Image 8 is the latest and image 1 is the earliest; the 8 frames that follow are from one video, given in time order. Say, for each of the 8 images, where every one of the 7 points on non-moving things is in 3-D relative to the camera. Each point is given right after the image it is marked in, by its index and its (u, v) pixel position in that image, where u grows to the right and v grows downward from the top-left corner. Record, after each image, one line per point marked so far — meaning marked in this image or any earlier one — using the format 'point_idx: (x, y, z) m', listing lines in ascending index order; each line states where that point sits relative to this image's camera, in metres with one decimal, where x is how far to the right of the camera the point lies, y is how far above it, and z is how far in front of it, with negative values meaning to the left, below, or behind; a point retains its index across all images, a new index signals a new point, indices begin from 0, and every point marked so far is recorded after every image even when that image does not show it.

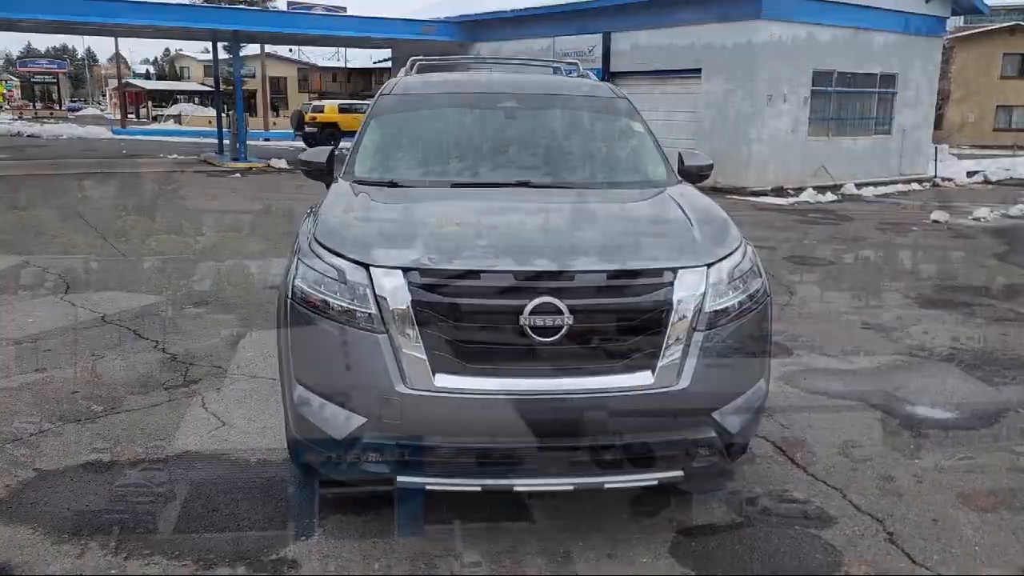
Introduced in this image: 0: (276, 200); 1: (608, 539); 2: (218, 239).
0: (-4.0, +1.5, +14.3) m
1: (+0.4, -0.9, +3.1) m
2: (-3.4, +0.6, +10.0) m
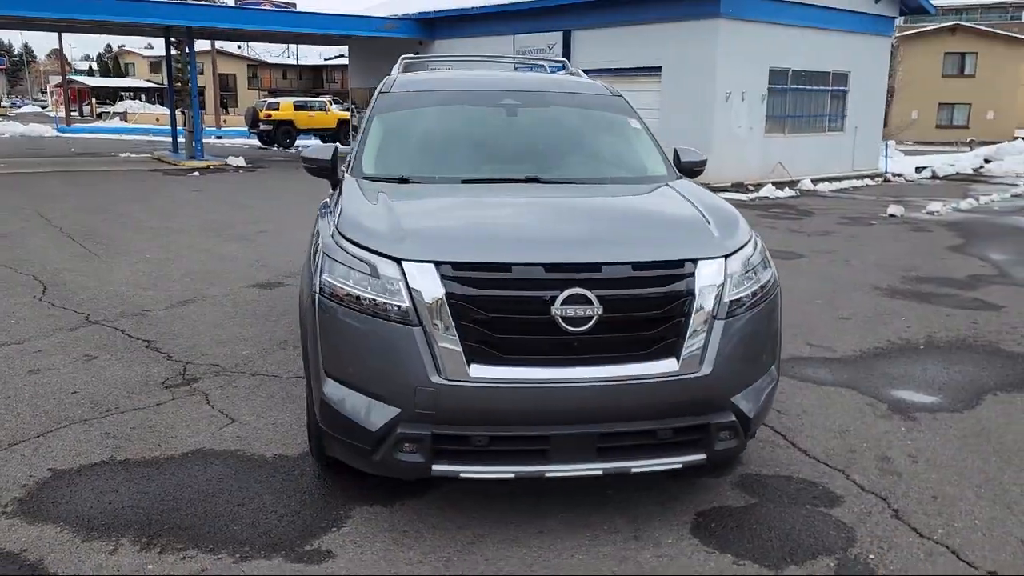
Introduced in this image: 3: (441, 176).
0: (-4.5, +1.5, +14.1) m
1: (+0.5, -0.9, +3.2) m
2: (-3.7, +0.6, +9.9) m
3: (-0.2, +0.5, +4.2) m
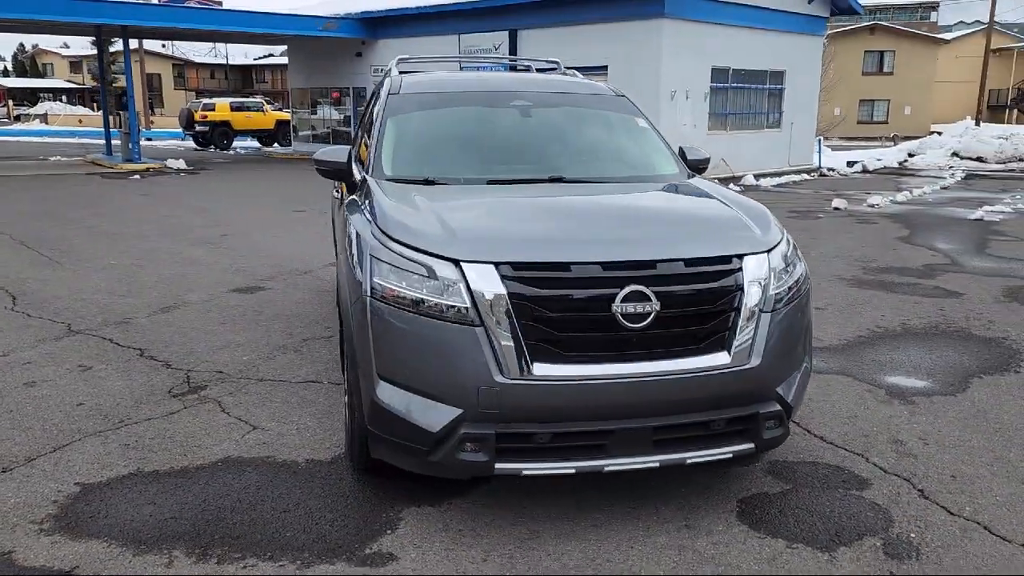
0: (-5.2, +1.4, +13.8) m
1: (+0.6, -0.9, +3.3) m
2: (-4.1, +0.5, +9.6) m
3: (-0.2, +0.5, +4.2) m
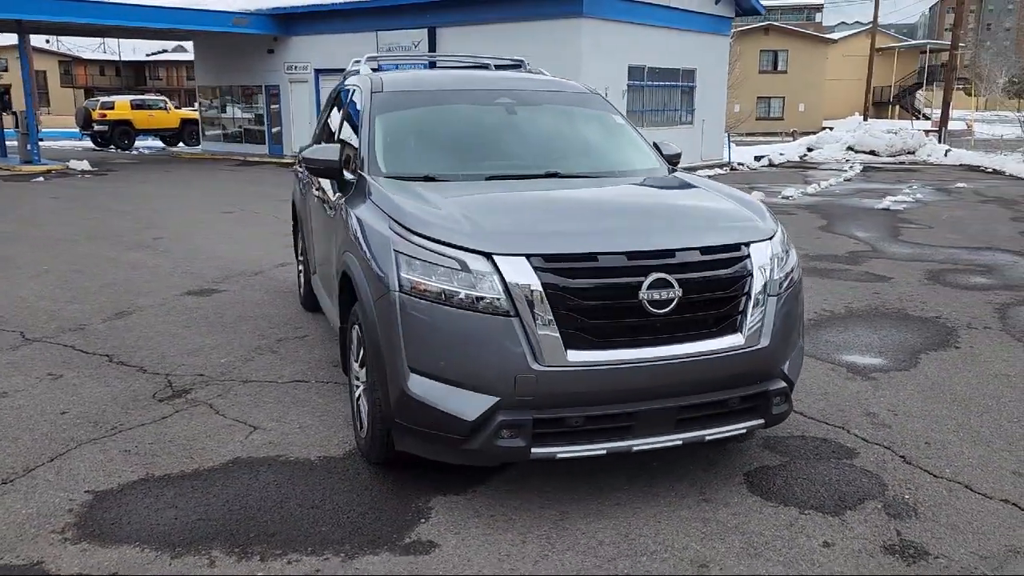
0: (-6.2, +1.3, +13.2) m
1: (+0.7, -0.8, +3.5) m
2: (-4.7, +0.4, +9.3) m
3: (-0.2, +0.6, +4.3) m
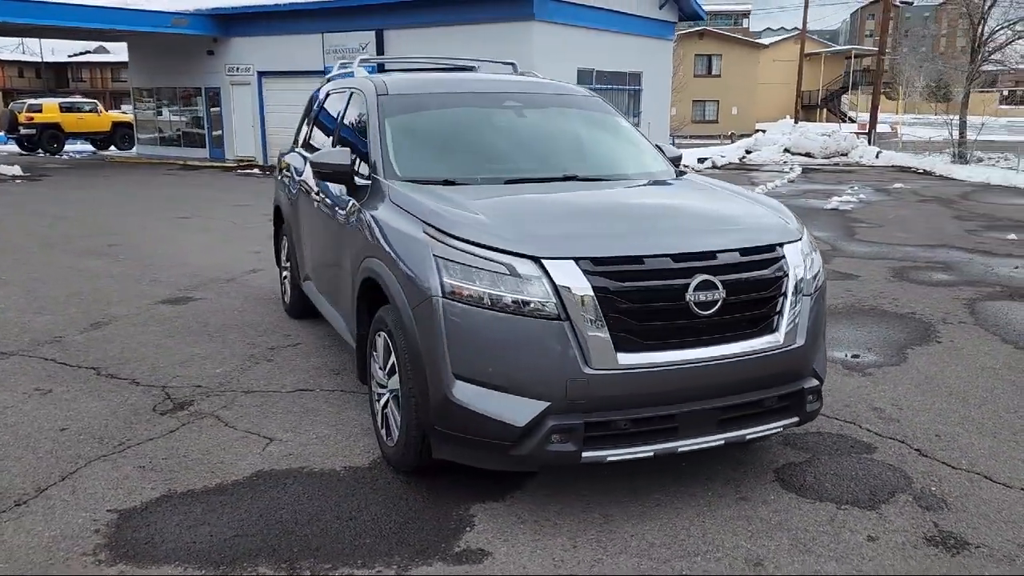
0: (-6.8, +1.2, +12.7) m
1: (+0.9, -0.8, +3.5) m
2: (-5.0, +0.3, +8.9) m
3: (-0.1, +0.6, +4.3) m
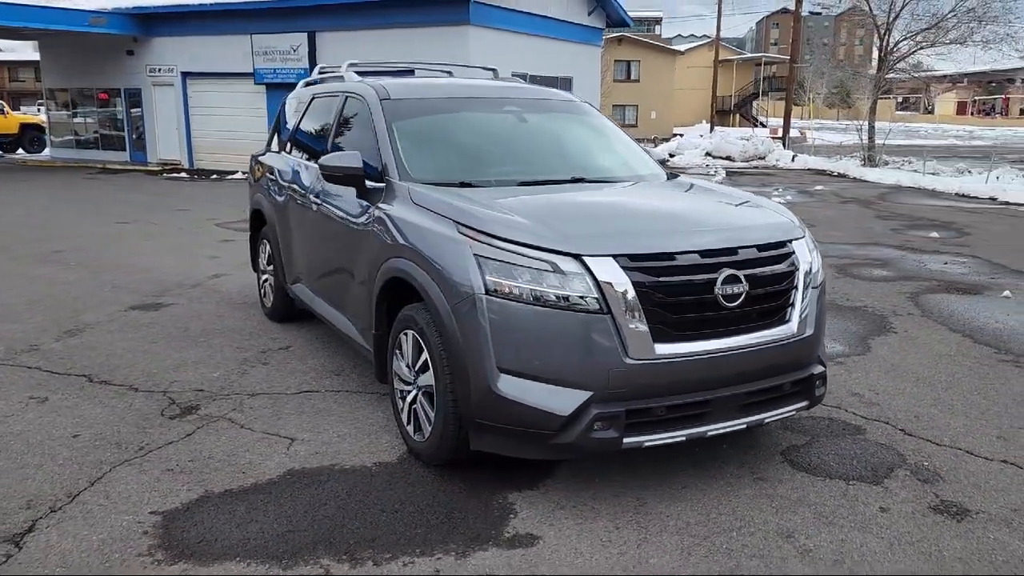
0: (-7.6, +1.0, +12.2) m
1: (+1.0, -0.8, +3.8) m
2: (-5.3, +0.2, +8.5) m
3: (-0.1, +0.6, +4.4) m
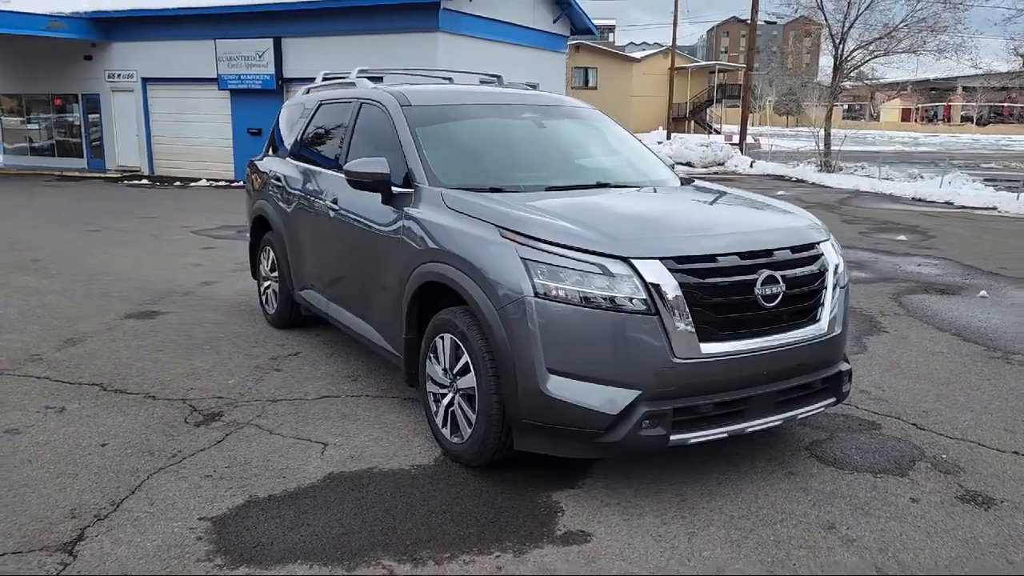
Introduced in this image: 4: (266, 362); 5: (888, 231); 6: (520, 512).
0: (-7.8, +0.9, +11.9) m
1: (+1.2, -0.8, +3.9) m
2: (-5.4, +0.1, +8.3) m
3: (0.0, +0.5, +4.5) m
4: (-1.6, -0.5, +5.4) m
5: (+6.0, +0.9, +13.6) m
6: (0.0, -0.9, +3.4) m
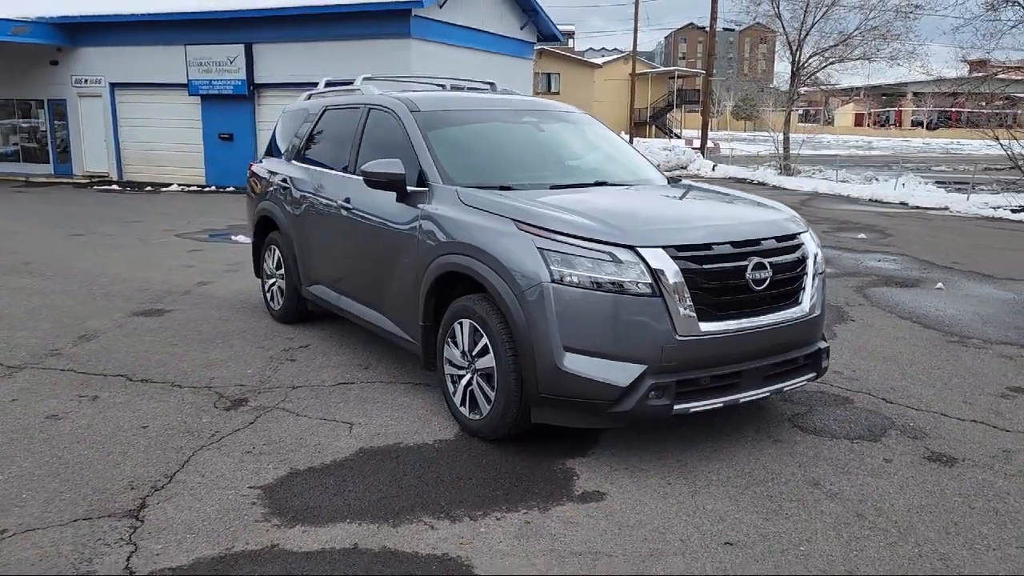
0: (-8.1, +0.8, +11.9) m
1: (+1.3, -0.7, +4.3) m
2: (-5.5, +0.1, +8.4) m
3: (+0.1, +0.6, +4.8) m
4: (-1.6, -0.4, +5.7) m
5: (+5.6, +1.0, +14.3) m
6: (+0.1, -0.8, +3.8) m
